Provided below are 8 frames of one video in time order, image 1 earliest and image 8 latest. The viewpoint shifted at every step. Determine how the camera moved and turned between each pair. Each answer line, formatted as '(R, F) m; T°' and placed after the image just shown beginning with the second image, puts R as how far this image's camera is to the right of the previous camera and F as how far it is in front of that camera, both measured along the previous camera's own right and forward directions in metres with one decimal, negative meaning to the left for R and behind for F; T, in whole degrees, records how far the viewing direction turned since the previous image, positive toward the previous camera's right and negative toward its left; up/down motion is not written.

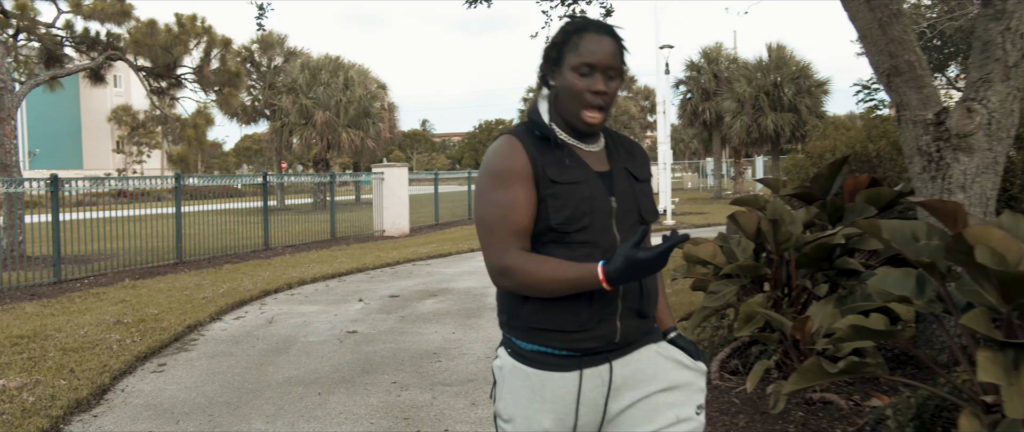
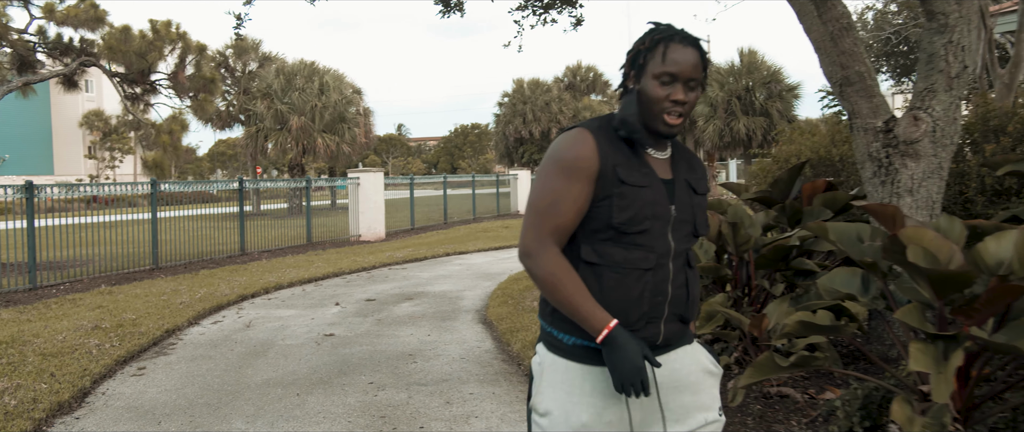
(0.0, -0.2) m; +2°
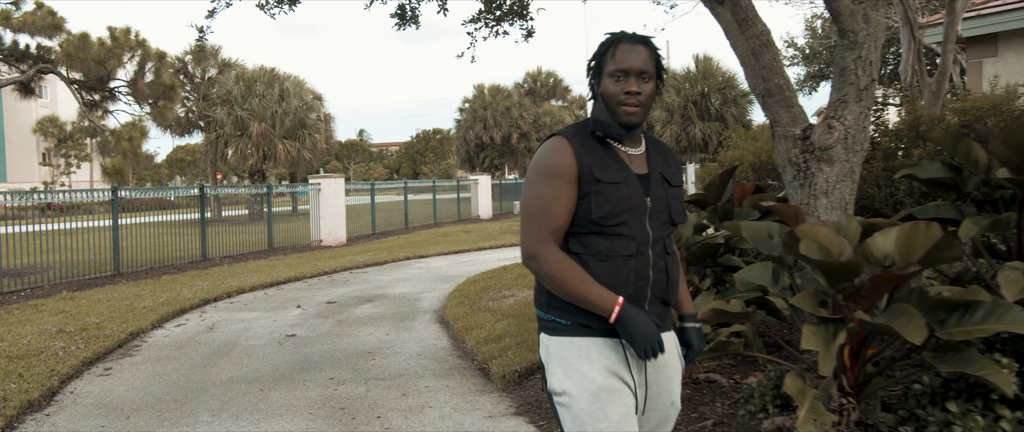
(+0.1, -0.3) m; +2°
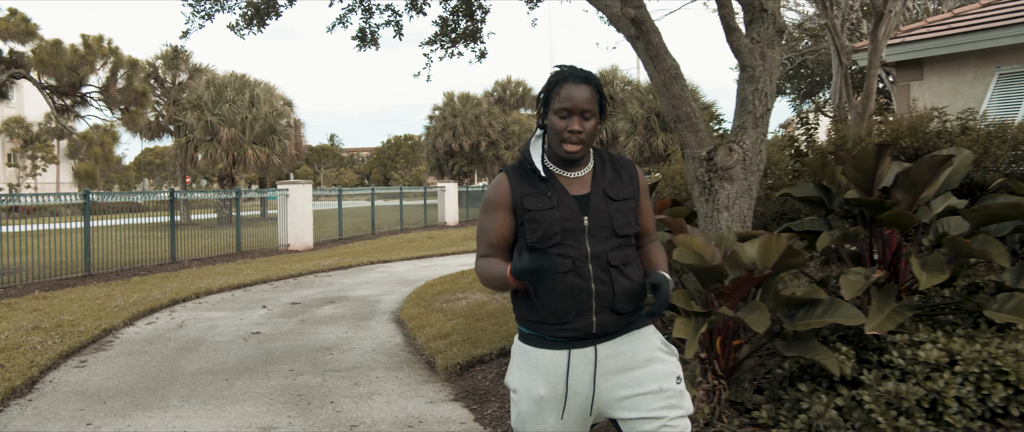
(+0.2, -0.6) m; +2°
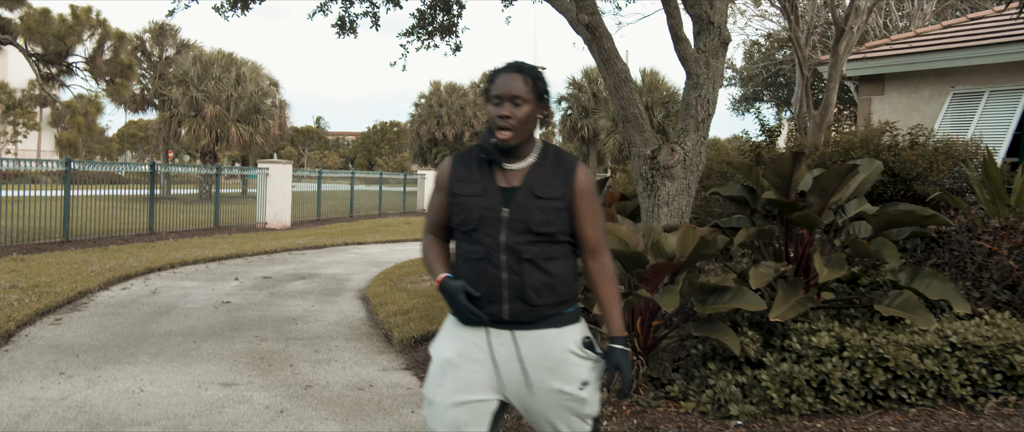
(+0.2, -0.4) m; +1°
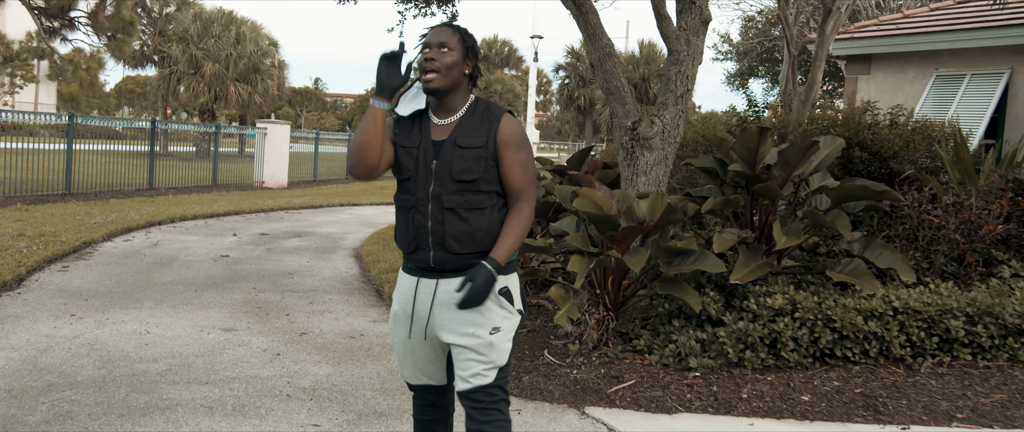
(+0.1, -0.3) m; 0°
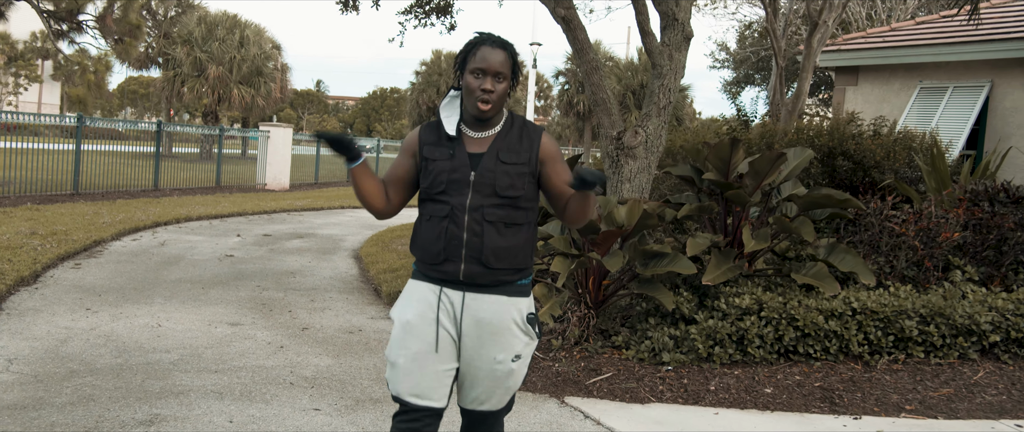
(+0.1, -0.3) m; 0°
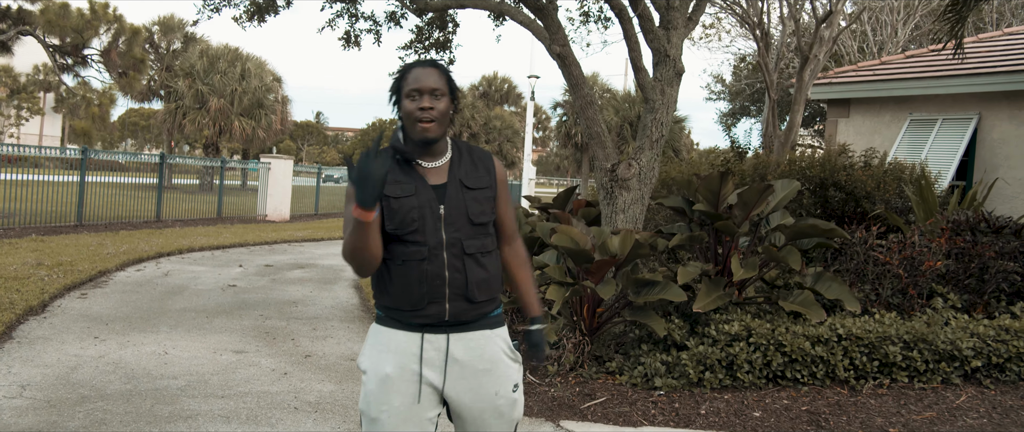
(0.0, -0.2) m; 0°
